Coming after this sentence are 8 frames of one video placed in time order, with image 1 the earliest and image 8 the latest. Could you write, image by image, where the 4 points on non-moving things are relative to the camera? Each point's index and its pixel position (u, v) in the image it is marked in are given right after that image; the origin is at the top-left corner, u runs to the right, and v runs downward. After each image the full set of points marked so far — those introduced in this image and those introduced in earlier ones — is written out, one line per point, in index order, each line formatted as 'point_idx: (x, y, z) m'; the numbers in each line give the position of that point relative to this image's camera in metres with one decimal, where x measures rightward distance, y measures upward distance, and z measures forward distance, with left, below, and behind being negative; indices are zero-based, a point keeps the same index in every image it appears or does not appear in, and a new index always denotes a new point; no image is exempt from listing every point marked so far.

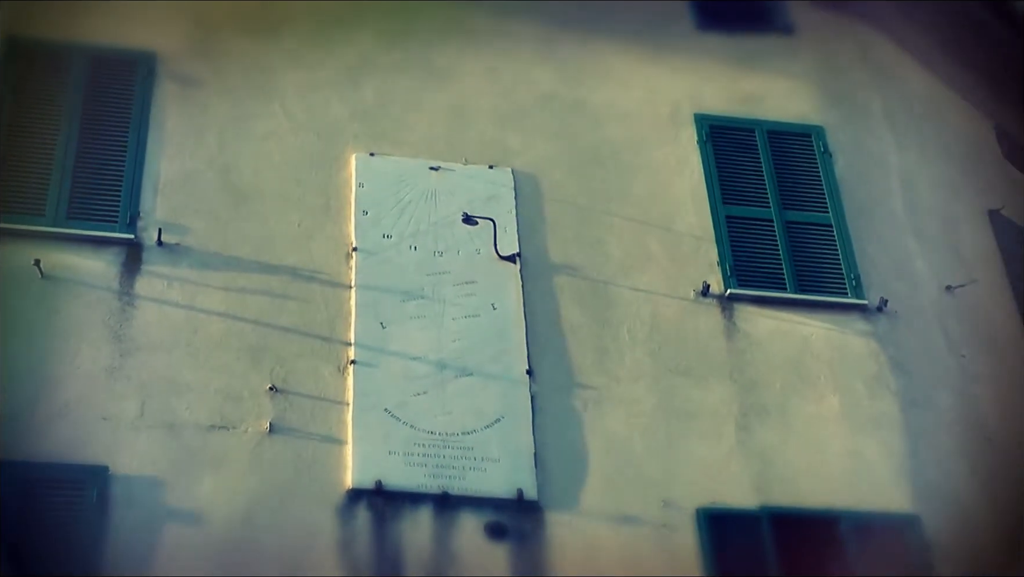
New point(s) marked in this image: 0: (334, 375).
0: (-0.8, -0.4, +6.1) m
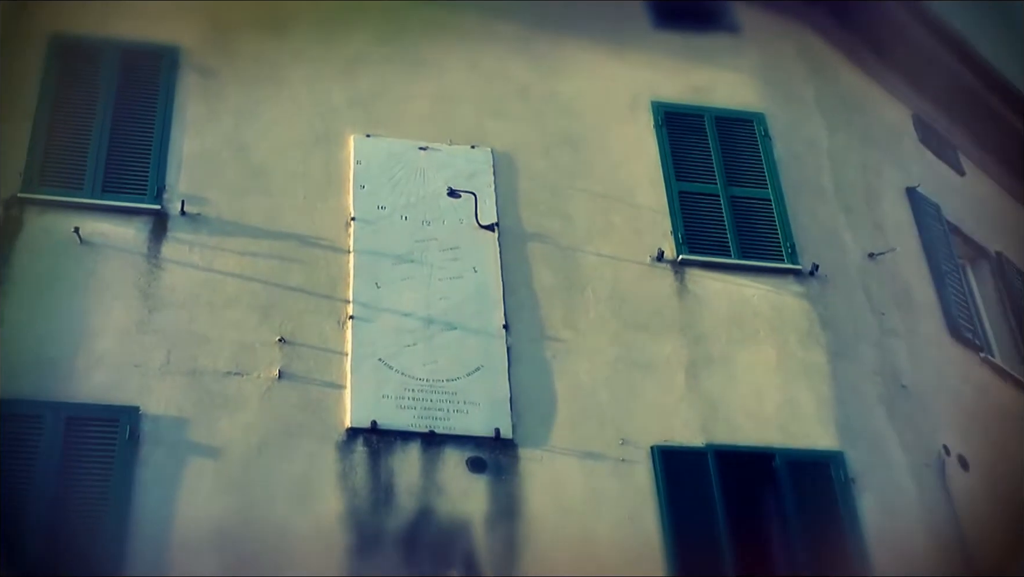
0: (-0.9, -0.2, +7.0) m
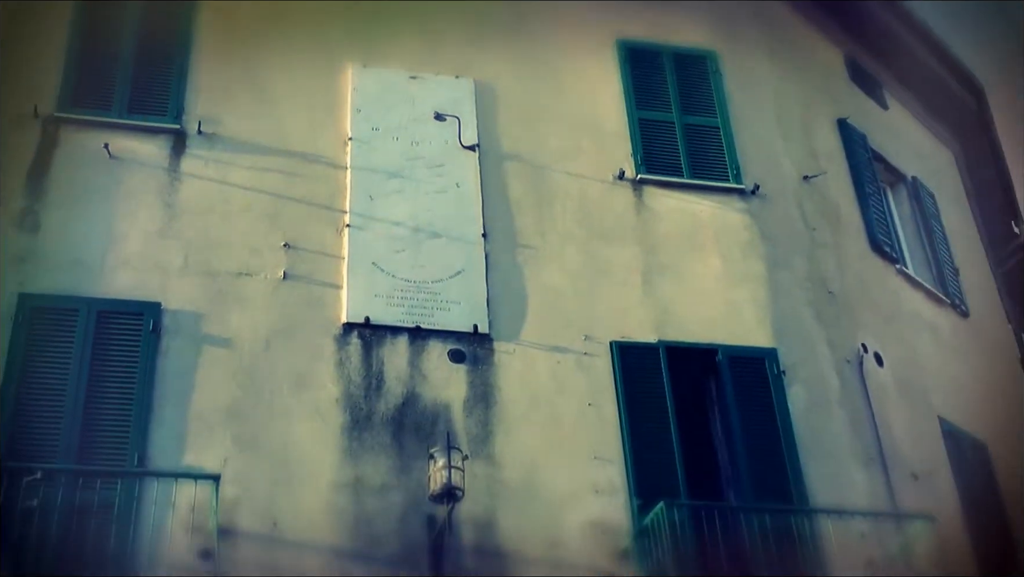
0: (-1.0, +0.3, +8.0) m
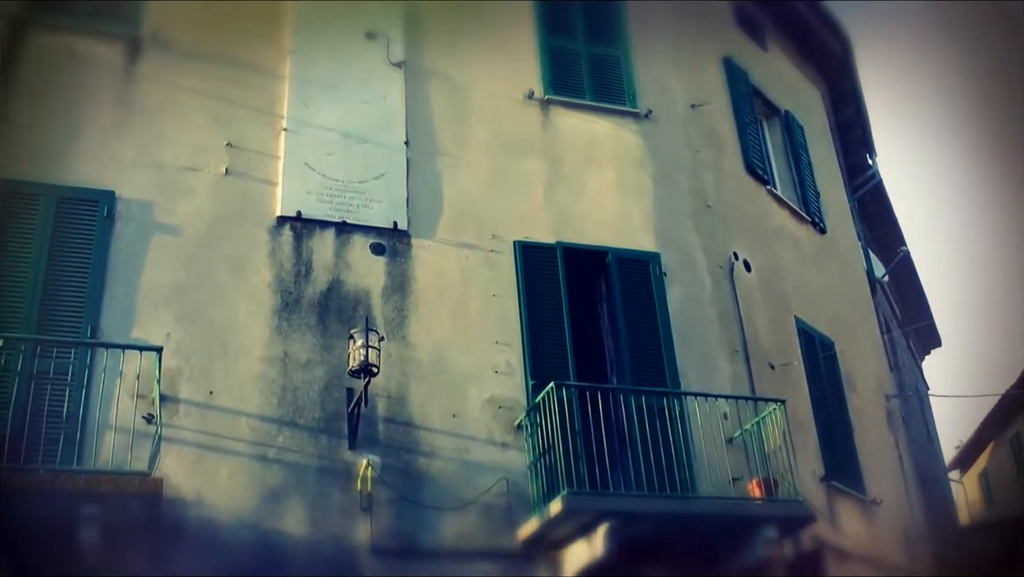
0: (-1.6, +1.0, +9.0) m
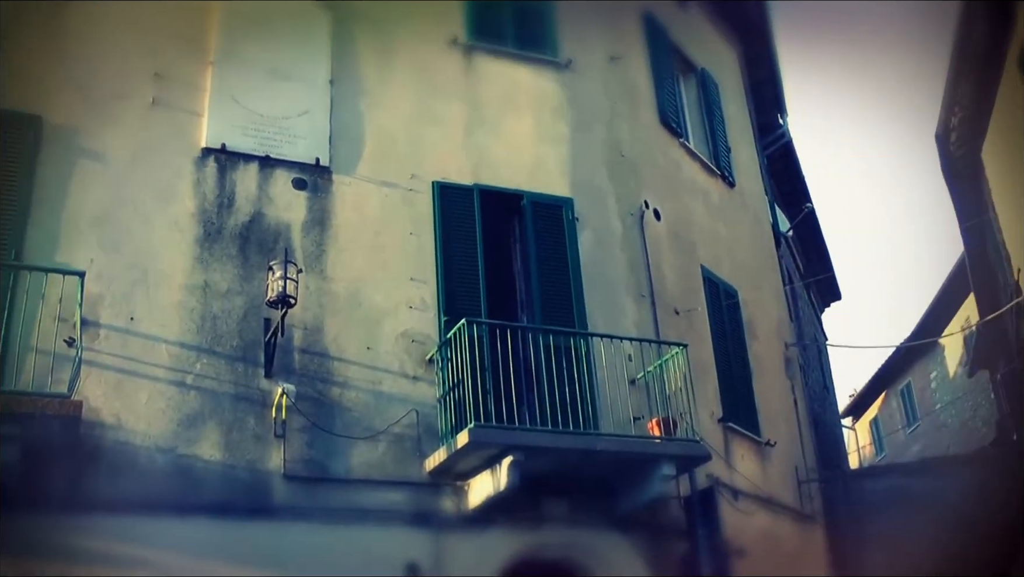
0: (-2.1, +1.4, +9.2) m
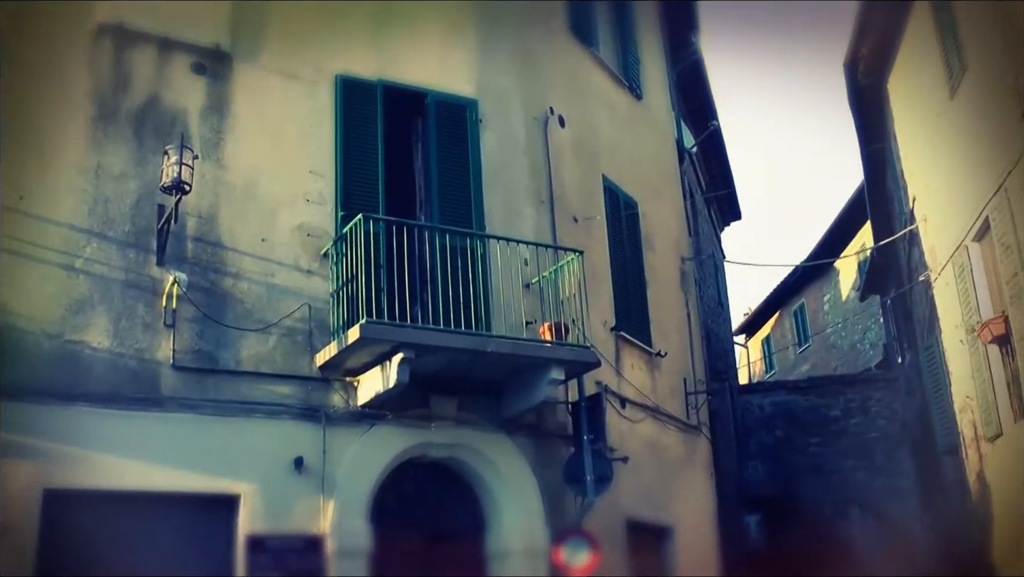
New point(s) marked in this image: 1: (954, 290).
0: (-2.7, +2.2, +9.0) m
1: (+3.4, 0.0, +10.6) m
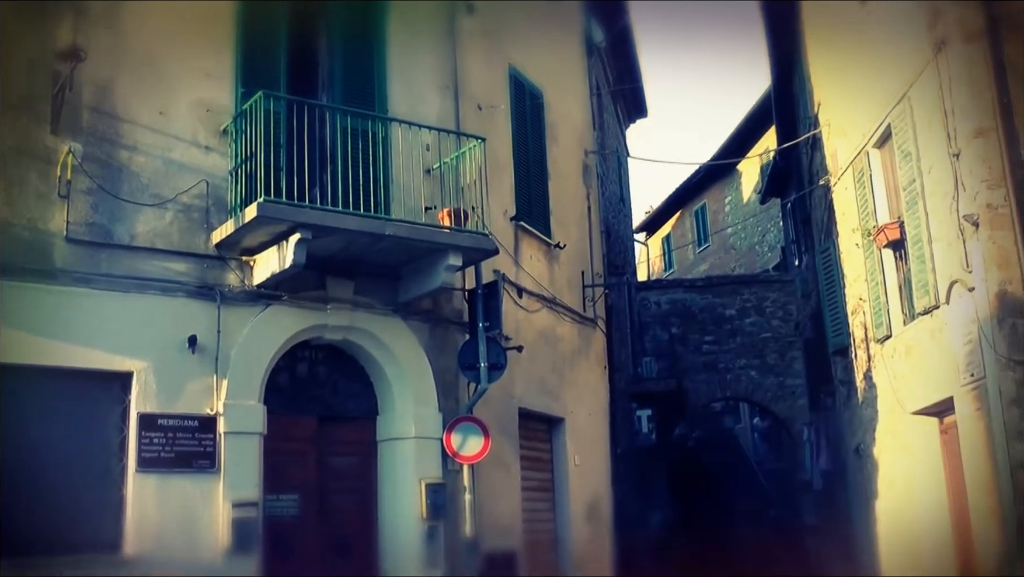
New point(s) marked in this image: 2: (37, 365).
0: (-3.2, +3.0, +8.7) m
1: (+2.6, +0.7, +10.8) m
2: (-2.7, -0.4, +7.7) m
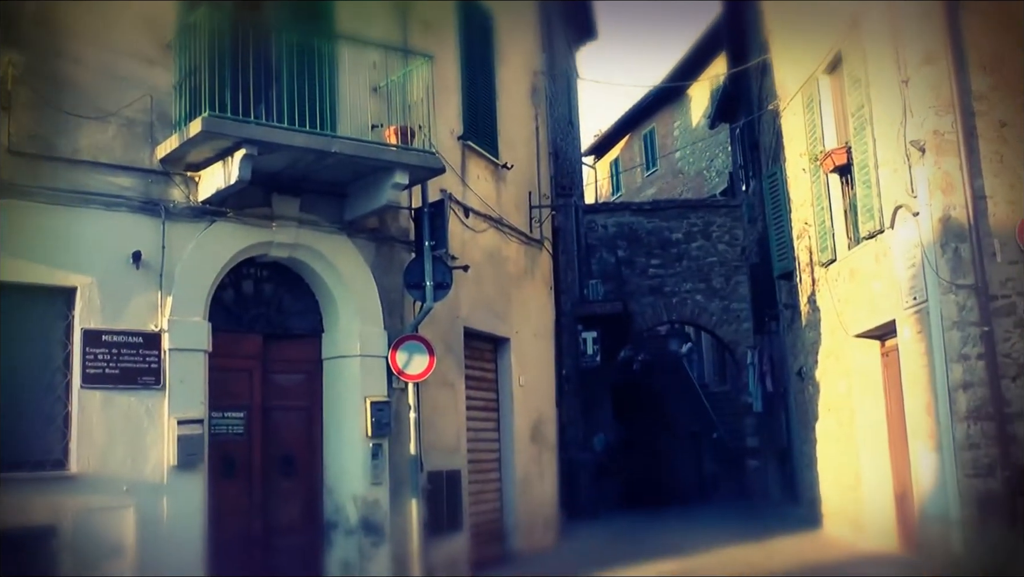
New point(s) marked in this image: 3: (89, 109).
0: (-3.5, +3.6, +8.5) m
1: (+2.3, +1.3, +10.8) m
2: (-3.0, +0.1, +7.7) m
3: (-2.6, +1.1, +8.2) m
